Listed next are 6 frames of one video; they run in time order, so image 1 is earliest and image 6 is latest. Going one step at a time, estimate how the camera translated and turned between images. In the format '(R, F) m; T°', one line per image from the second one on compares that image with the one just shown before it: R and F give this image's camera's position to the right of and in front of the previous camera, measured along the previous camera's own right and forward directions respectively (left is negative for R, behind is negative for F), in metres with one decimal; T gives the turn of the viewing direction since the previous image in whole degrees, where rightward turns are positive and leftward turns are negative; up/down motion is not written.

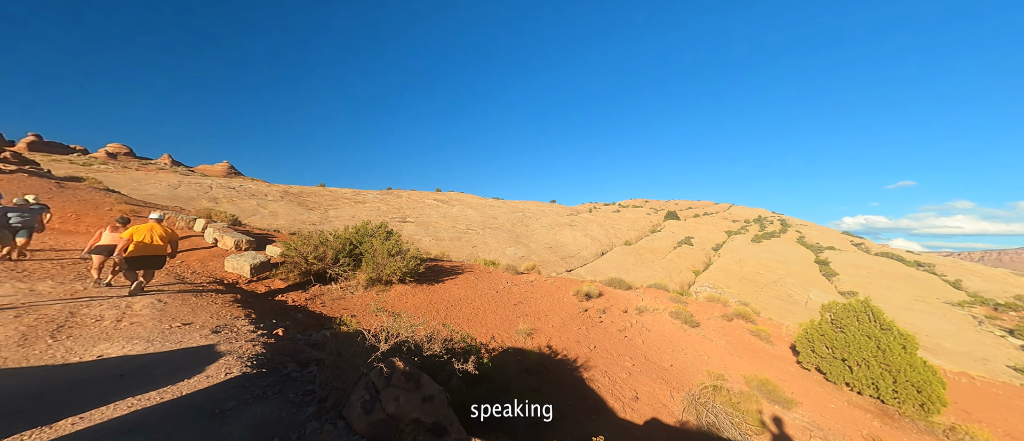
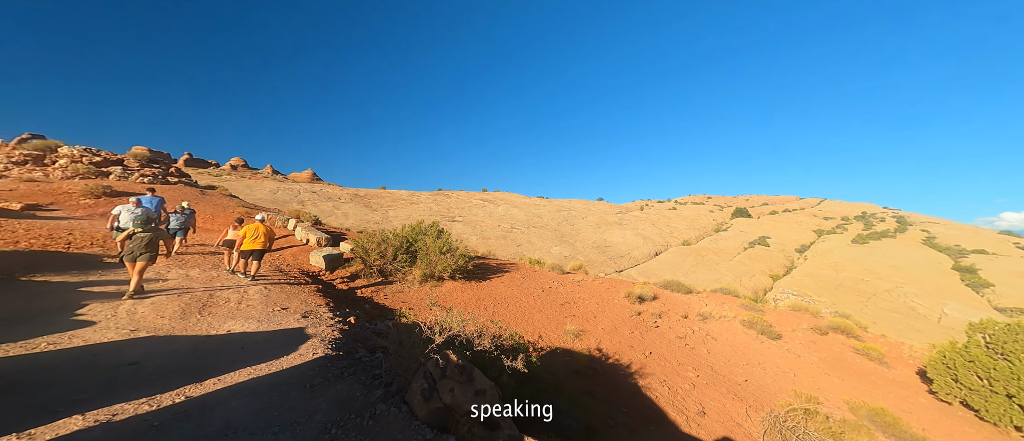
(-0.1, 0.0) m; -9°
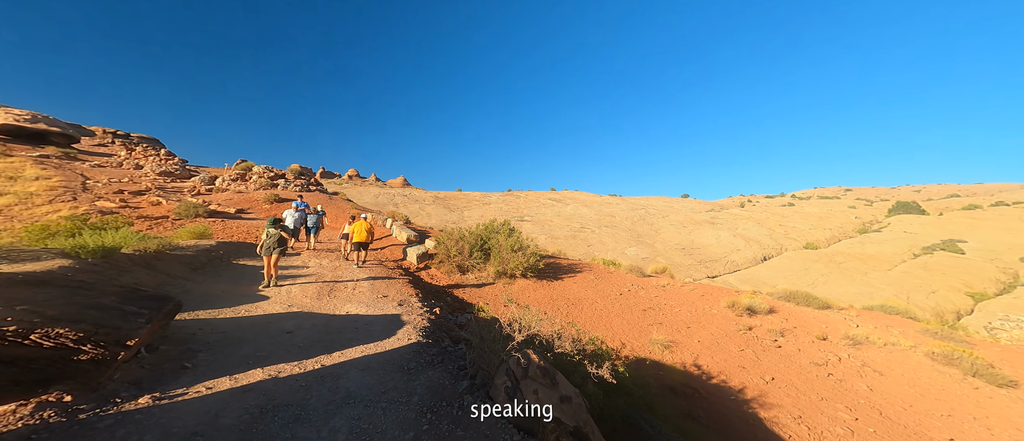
(-0.2, +0.1) m; -14°
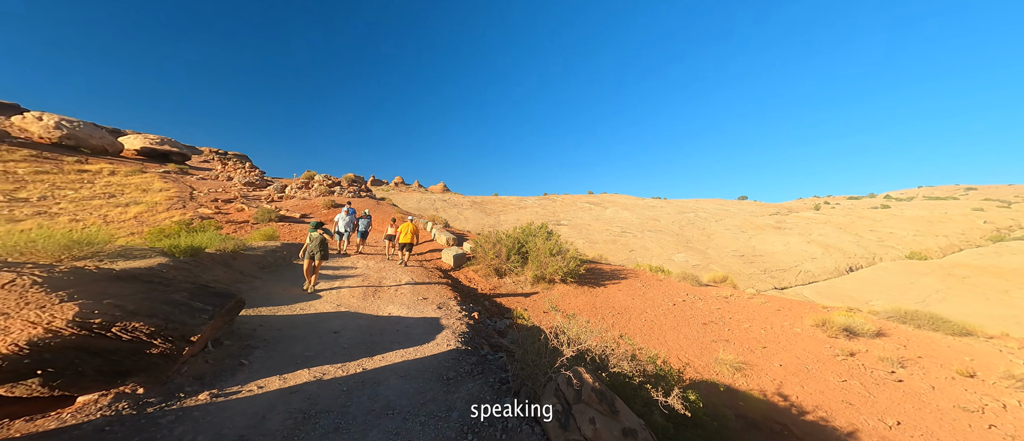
(-0.1, +0.2) m; -7°
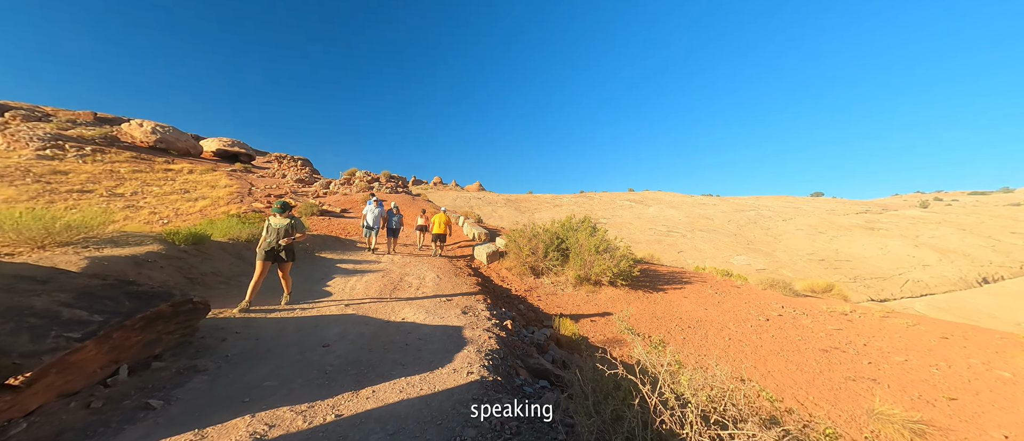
(-0.1, +1.2) m; -7°
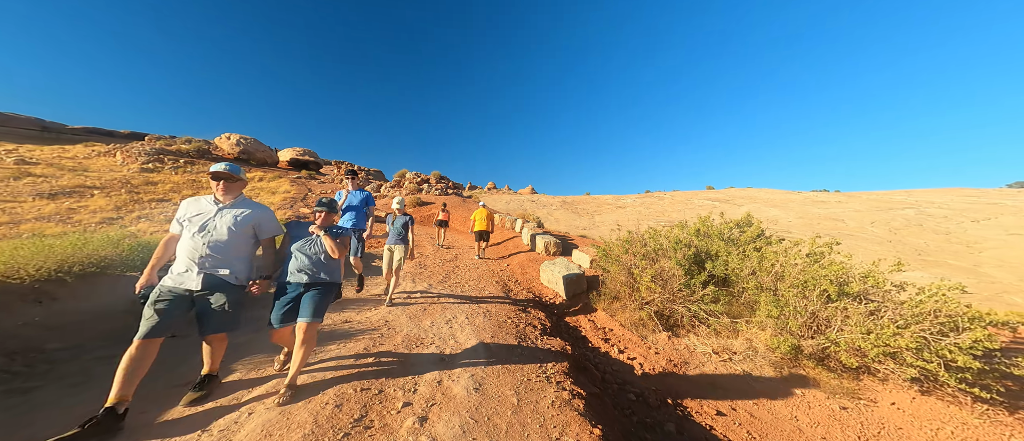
(-1.0, +4.2) m; -11°
